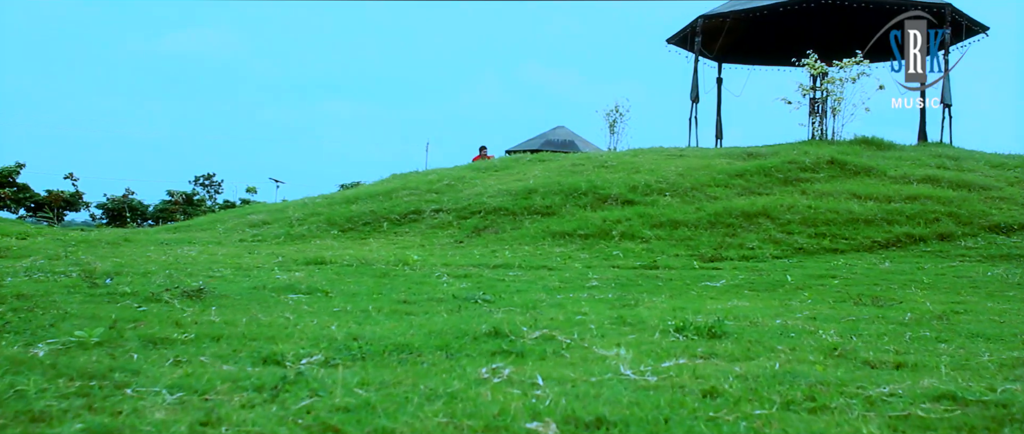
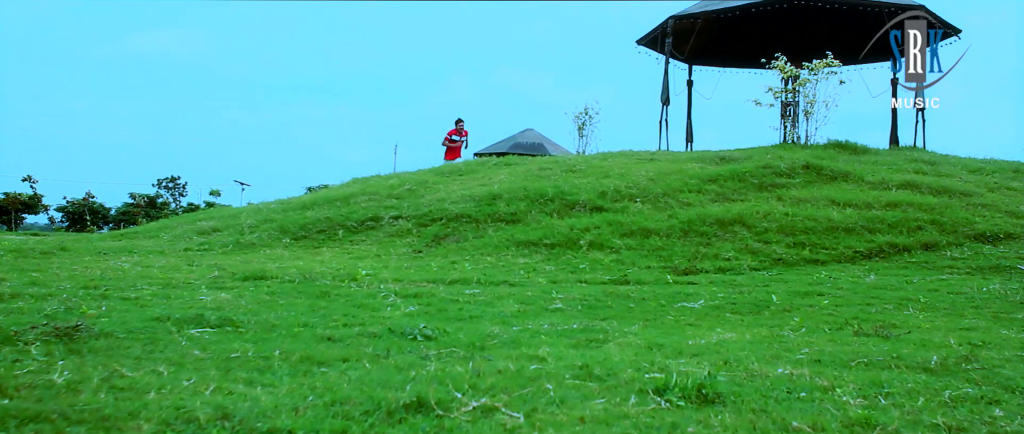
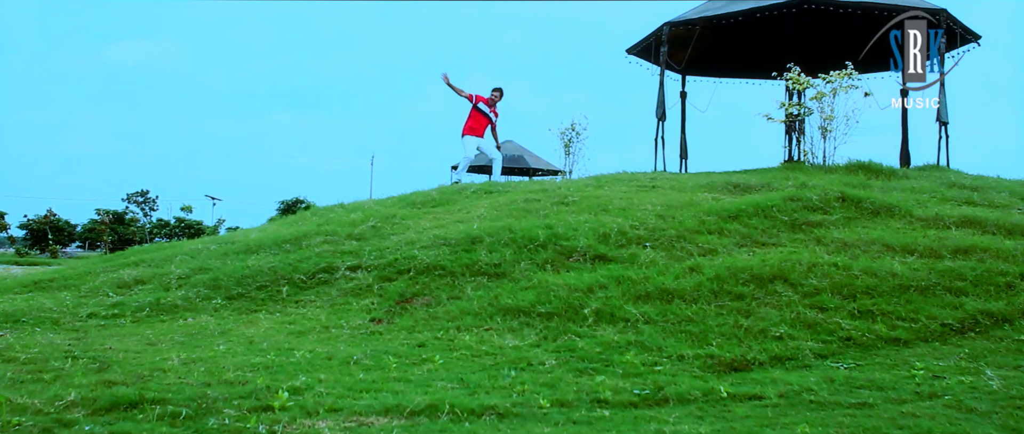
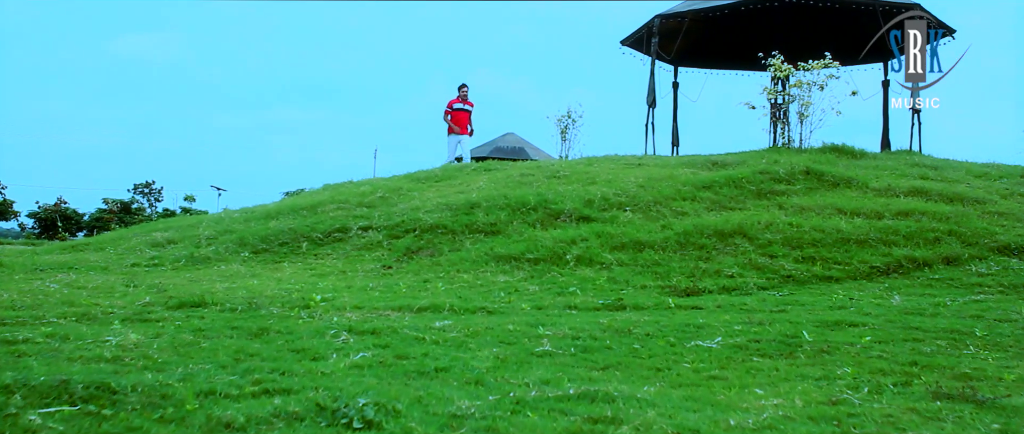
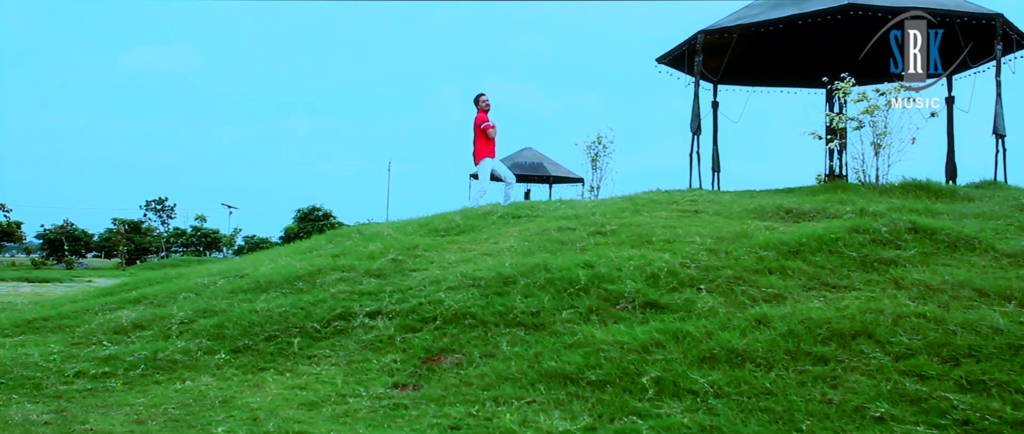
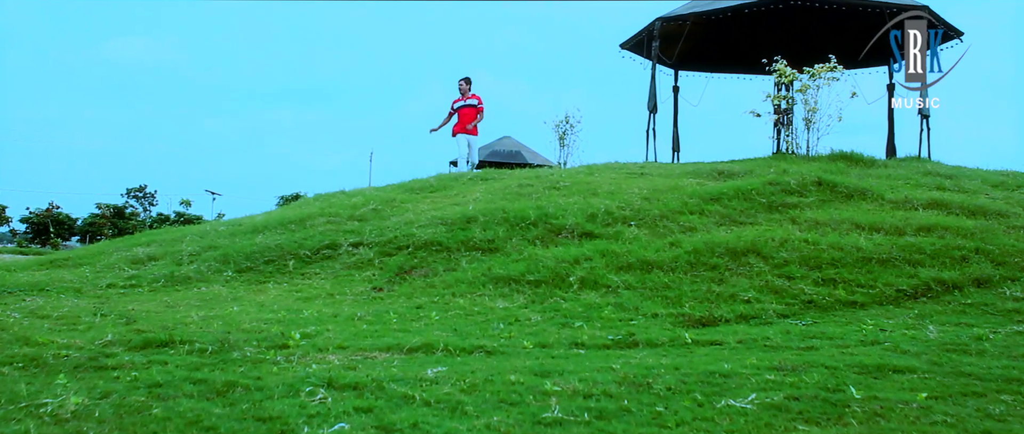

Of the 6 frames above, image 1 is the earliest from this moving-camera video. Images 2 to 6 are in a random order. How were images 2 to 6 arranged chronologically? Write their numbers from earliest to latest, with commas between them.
2, 4, 6, 3, 5
